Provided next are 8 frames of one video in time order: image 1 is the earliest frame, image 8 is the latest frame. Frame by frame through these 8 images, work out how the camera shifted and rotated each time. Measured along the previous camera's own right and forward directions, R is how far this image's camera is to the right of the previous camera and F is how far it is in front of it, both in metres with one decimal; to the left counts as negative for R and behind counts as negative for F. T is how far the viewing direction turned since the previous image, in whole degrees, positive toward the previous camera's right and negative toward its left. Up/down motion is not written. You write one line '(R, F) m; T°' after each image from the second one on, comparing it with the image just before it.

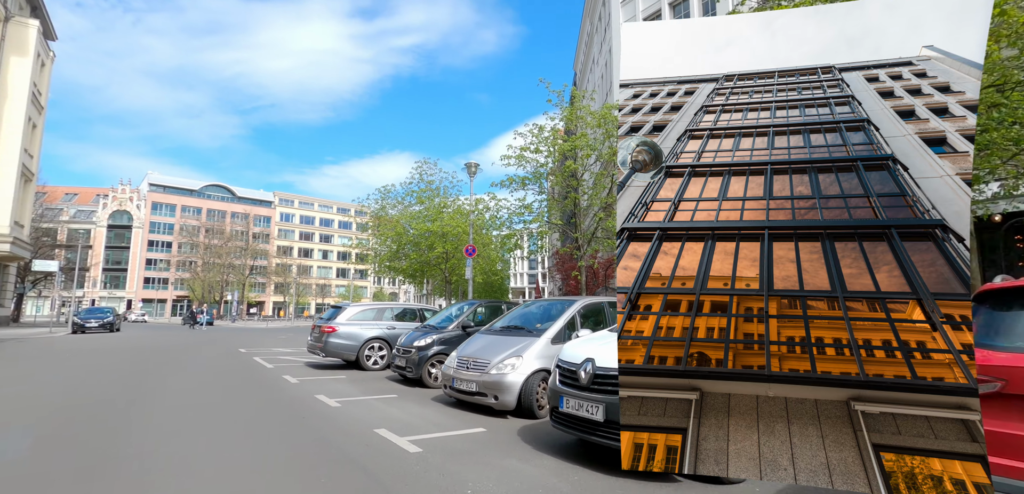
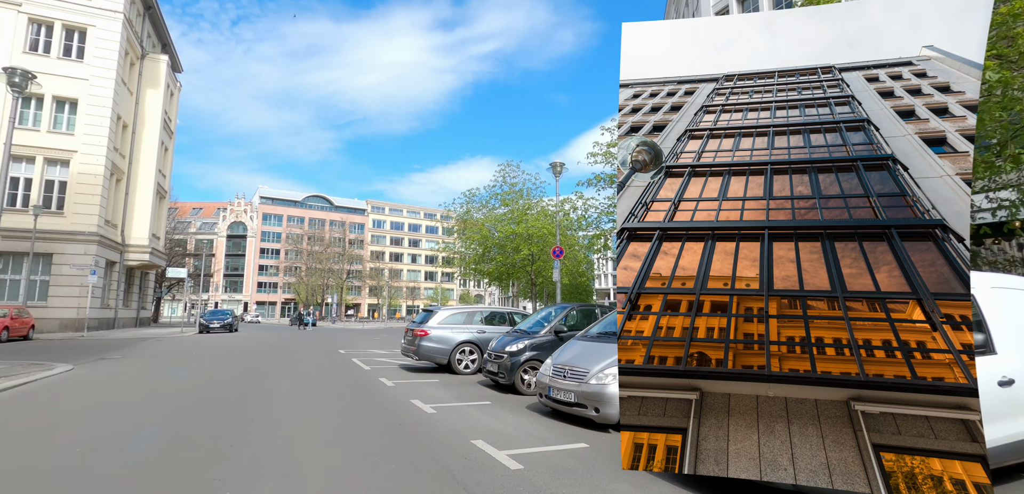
(-0.2, +0.3) m; -9°
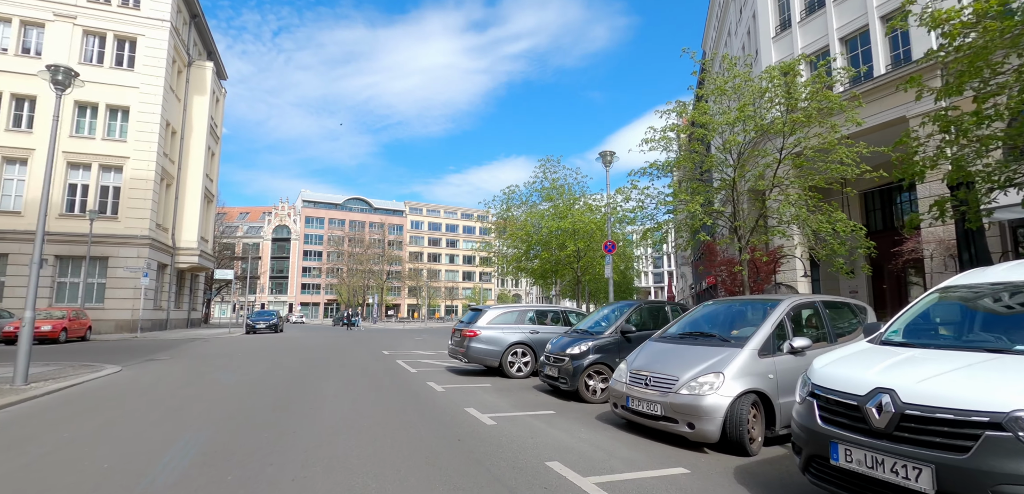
(-0.4, +0.8) m; -4°
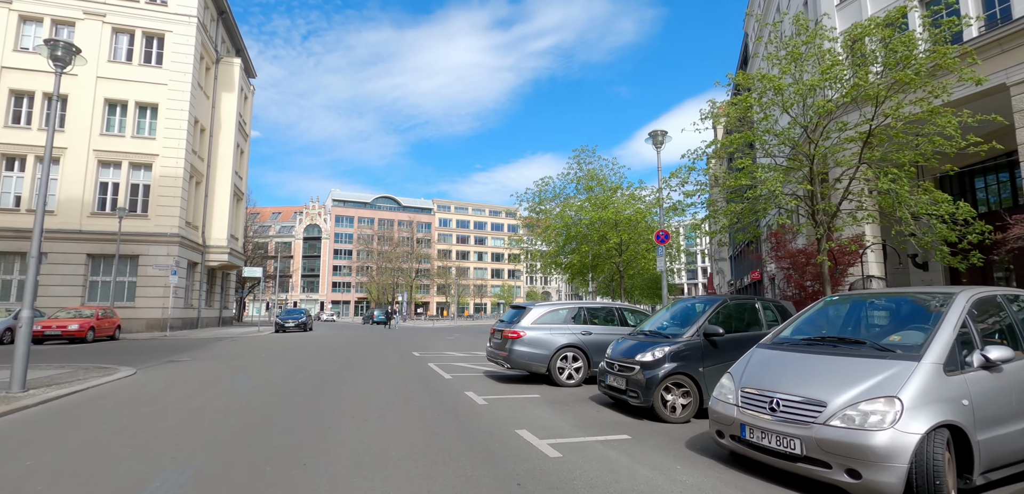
(-0.3, +1.3) m; -3°
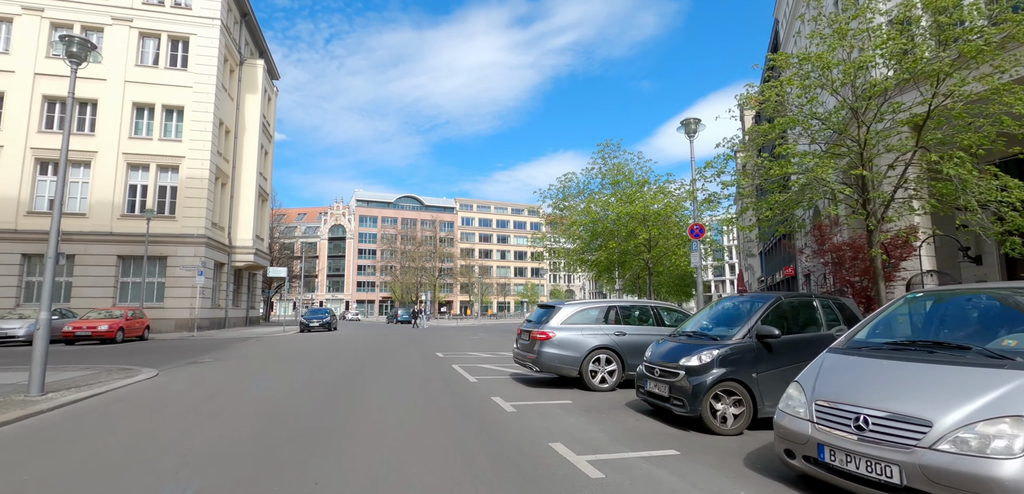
(-0.1, +0.5) m; -3°
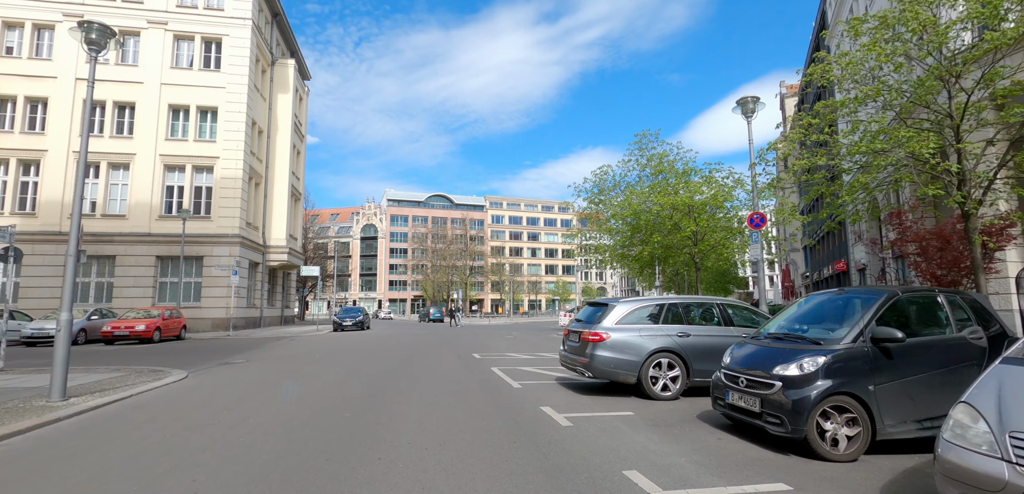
(-0.3, +0.8) m; -3°
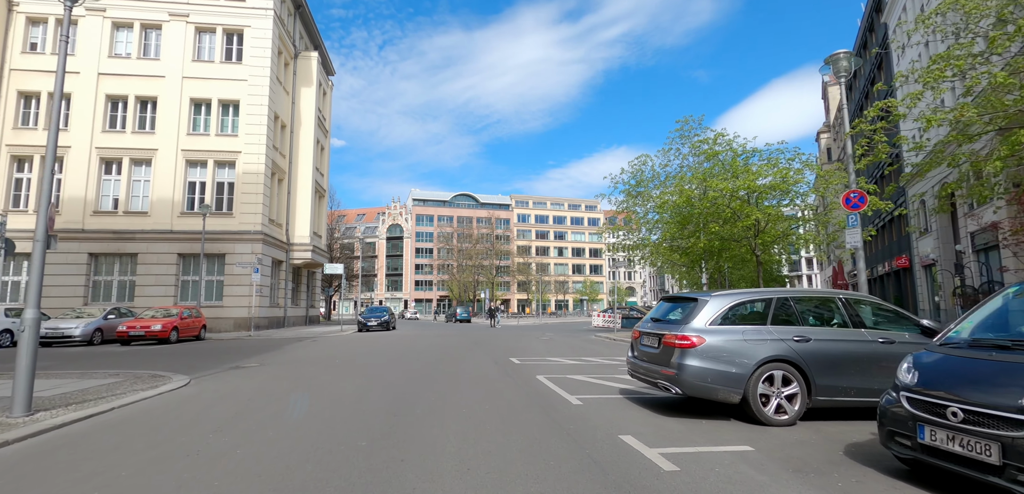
(-0.4, +1.5) m; -3°
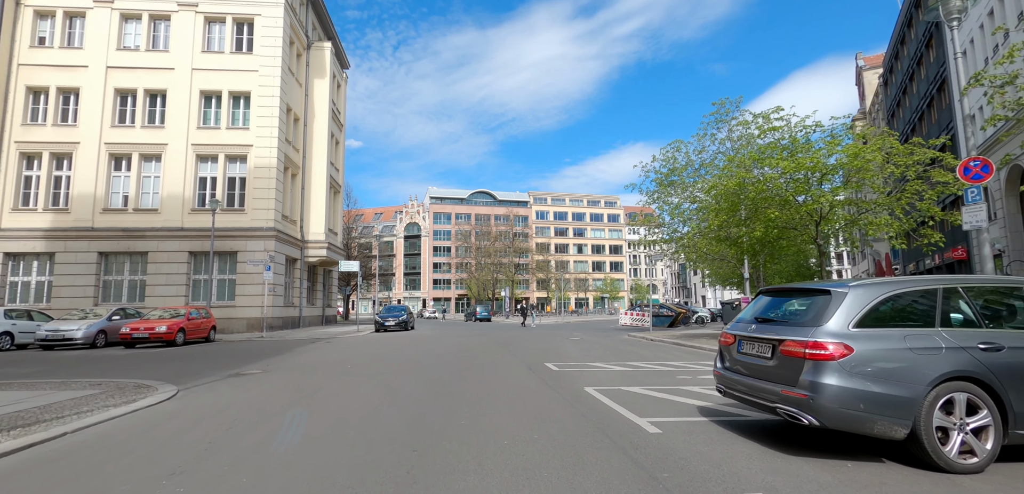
(-0.3, +1.5) m; -2°
